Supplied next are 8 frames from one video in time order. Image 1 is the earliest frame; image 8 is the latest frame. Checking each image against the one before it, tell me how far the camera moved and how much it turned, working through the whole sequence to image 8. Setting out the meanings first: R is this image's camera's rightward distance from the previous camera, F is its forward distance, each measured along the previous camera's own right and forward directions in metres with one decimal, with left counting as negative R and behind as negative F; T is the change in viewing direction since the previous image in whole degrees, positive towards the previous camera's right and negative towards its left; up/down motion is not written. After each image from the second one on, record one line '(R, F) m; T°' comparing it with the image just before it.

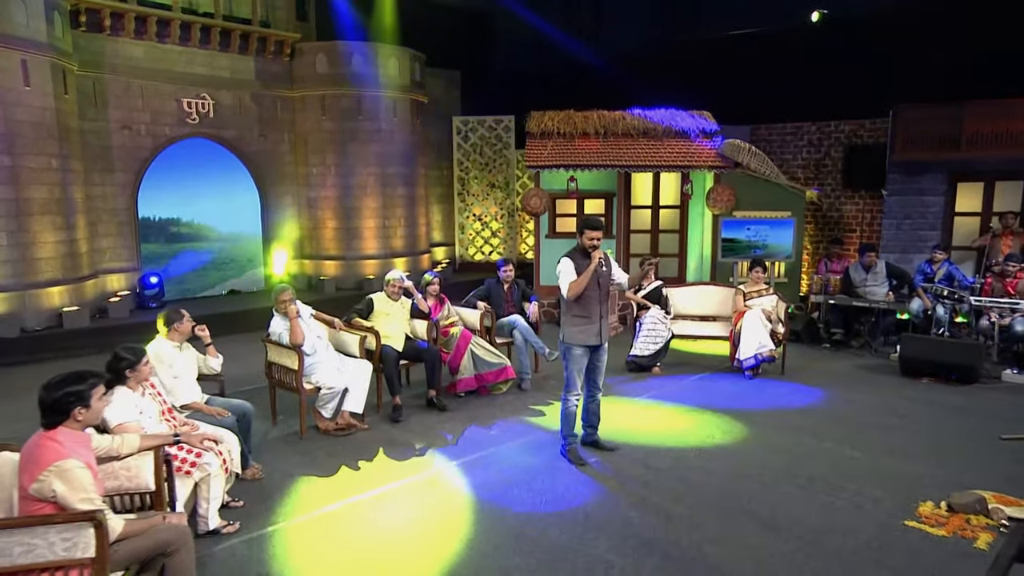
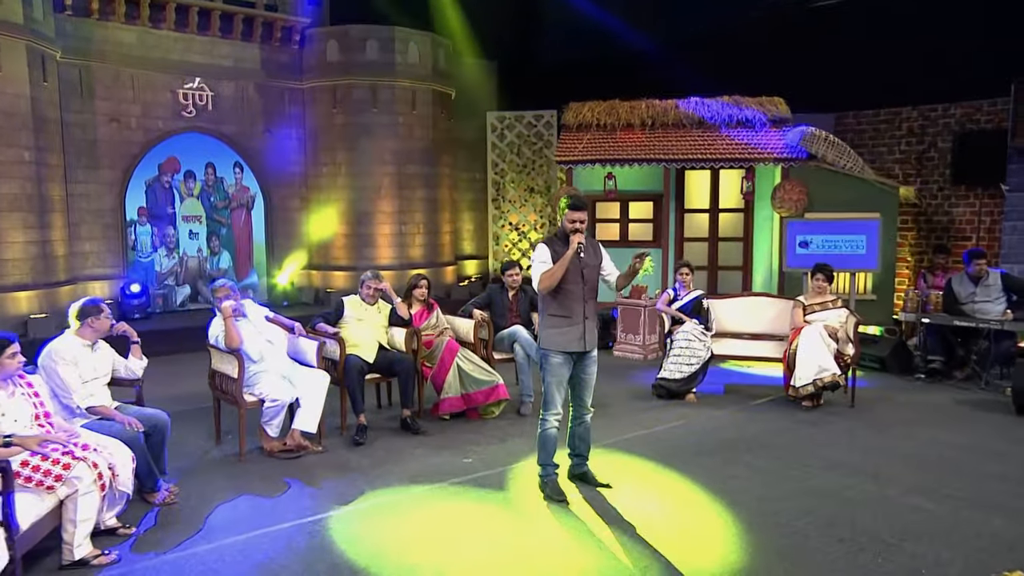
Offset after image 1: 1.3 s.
(+1.4, +1.7) m; -10°
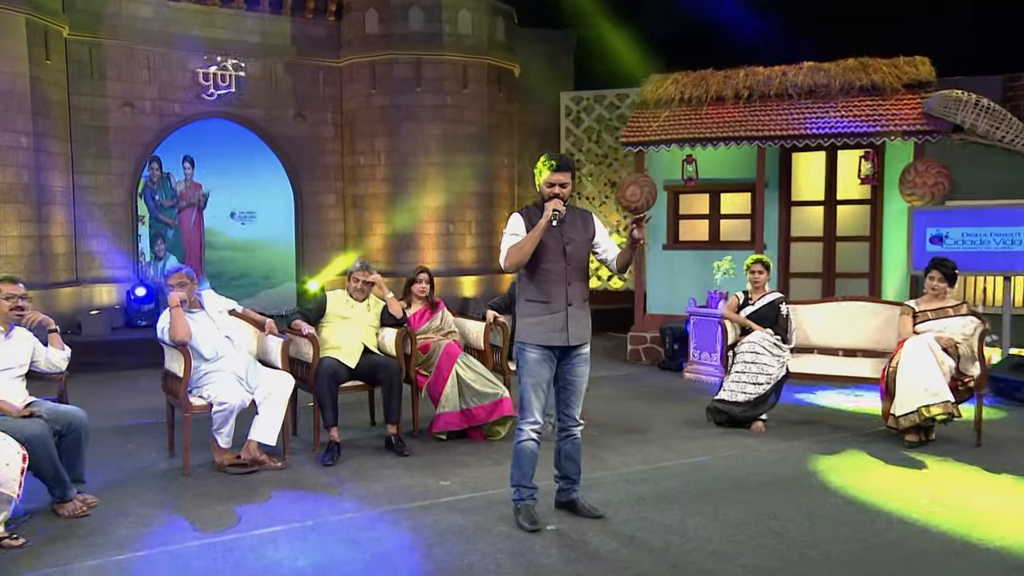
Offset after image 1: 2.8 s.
(+1.2, +1.9) m; -11°
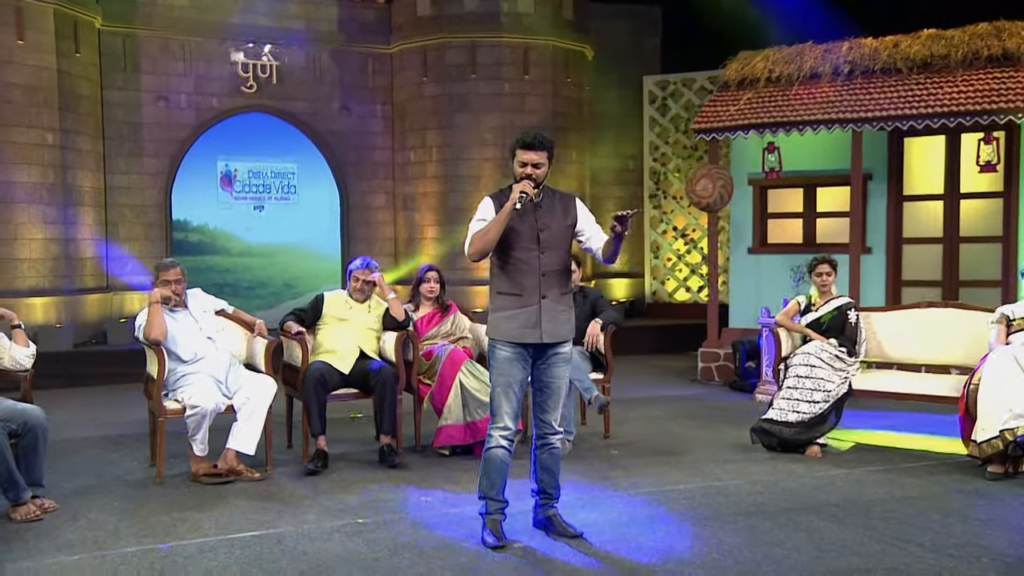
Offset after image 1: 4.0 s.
(+0.7, +1.0) m; -9°
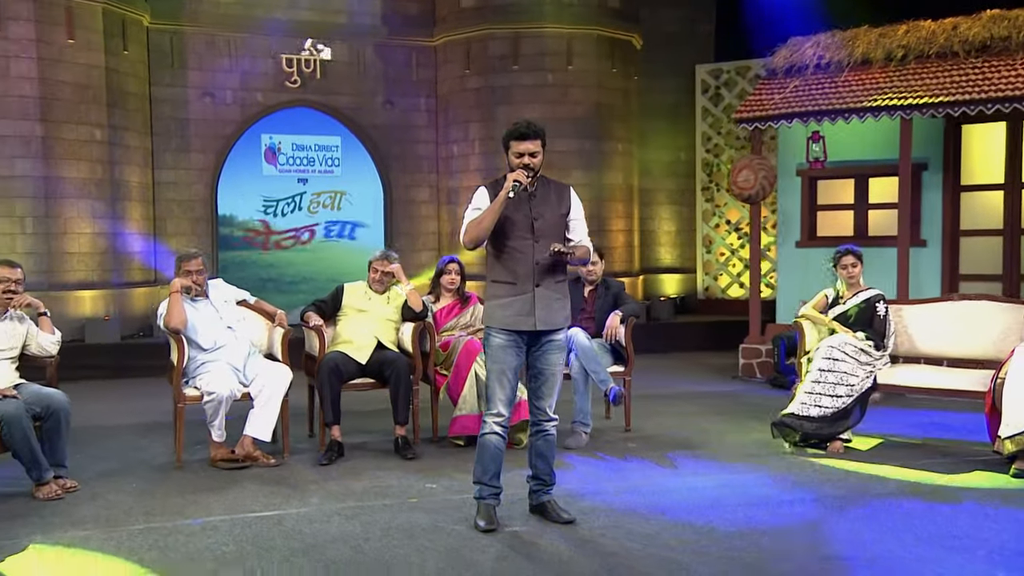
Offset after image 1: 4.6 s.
(+0.3, +0.1) m; -5°
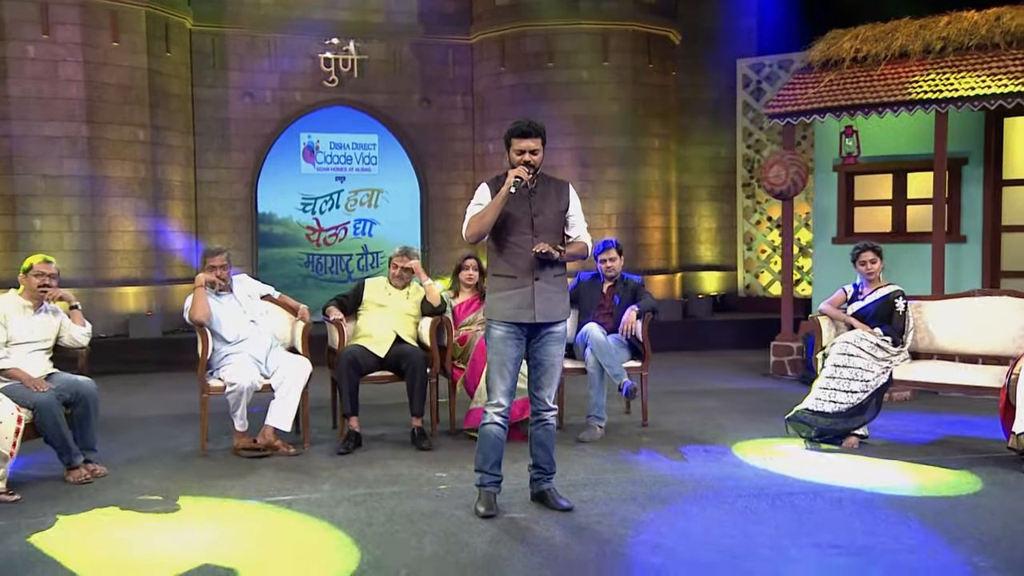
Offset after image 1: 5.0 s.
(+0.2, 0.0) m; -4°
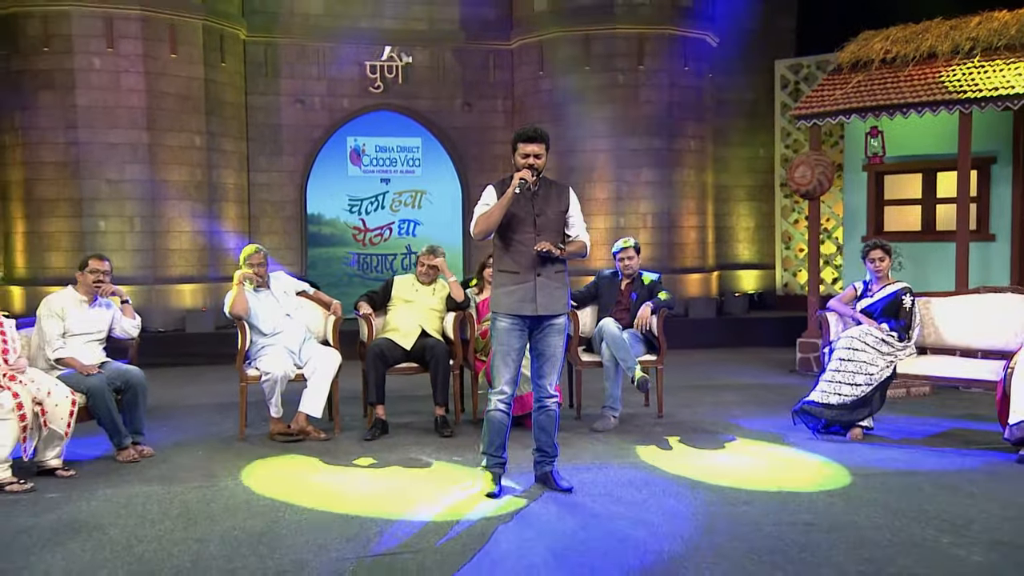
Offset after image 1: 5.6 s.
(+0.2, -0.3) m; -4°
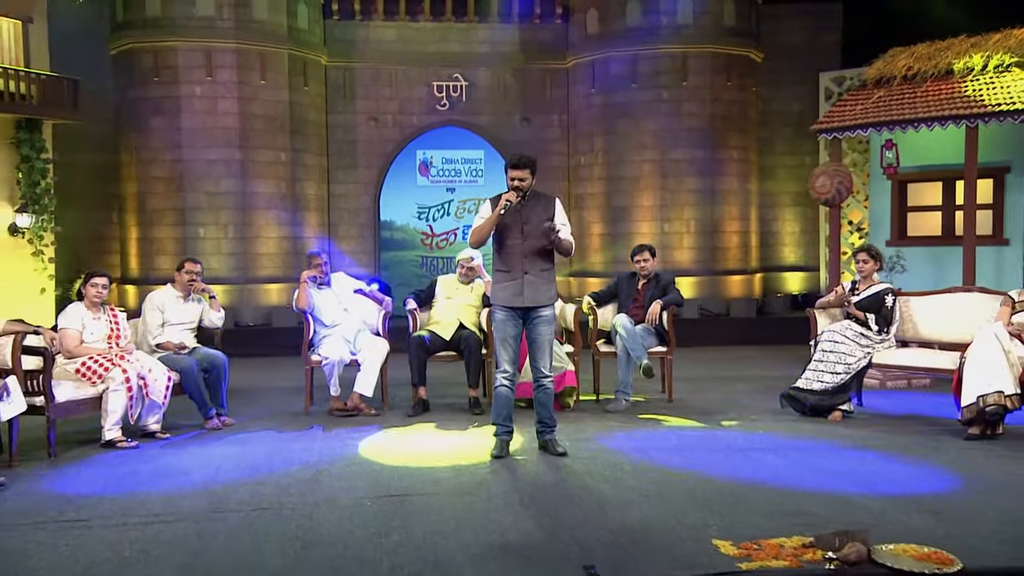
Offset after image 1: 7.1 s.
(+0.4, -0.7) m; -6°
